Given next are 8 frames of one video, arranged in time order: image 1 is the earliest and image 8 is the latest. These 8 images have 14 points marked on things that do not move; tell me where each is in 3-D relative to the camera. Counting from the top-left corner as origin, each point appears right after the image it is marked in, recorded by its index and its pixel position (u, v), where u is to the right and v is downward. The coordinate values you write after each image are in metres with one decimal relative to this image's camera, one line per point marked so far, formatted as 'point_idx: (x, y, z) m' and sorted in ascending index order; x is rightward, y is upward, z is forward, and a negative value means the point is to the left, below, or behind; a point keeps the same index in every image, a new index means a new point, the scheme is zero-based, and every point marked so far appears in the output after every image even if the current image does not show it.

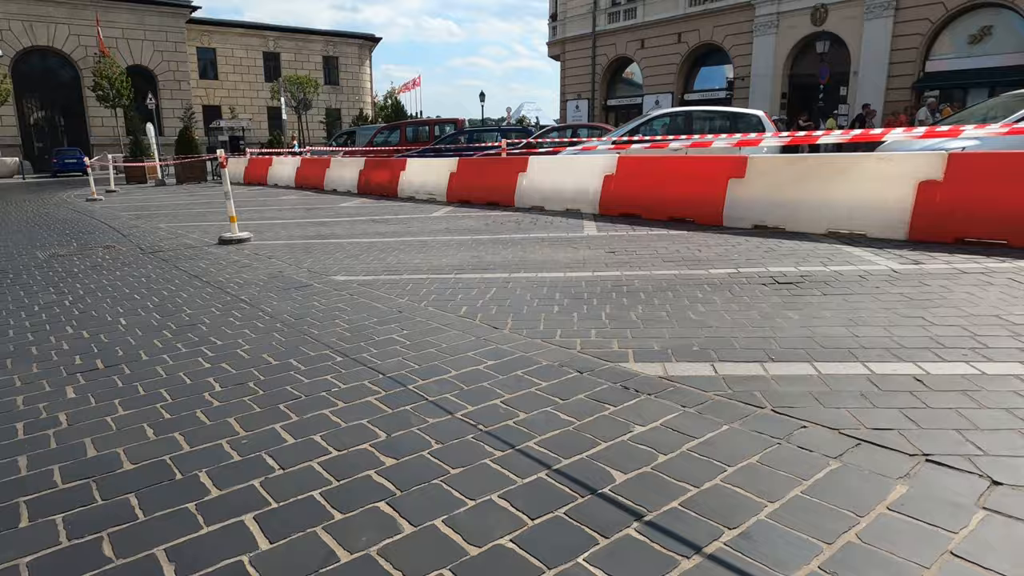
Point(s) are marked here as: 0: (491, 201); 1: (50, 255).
0: (-0.4, +1.7, +13.0) m
1: (-6.2, +0.4, +8.8) m
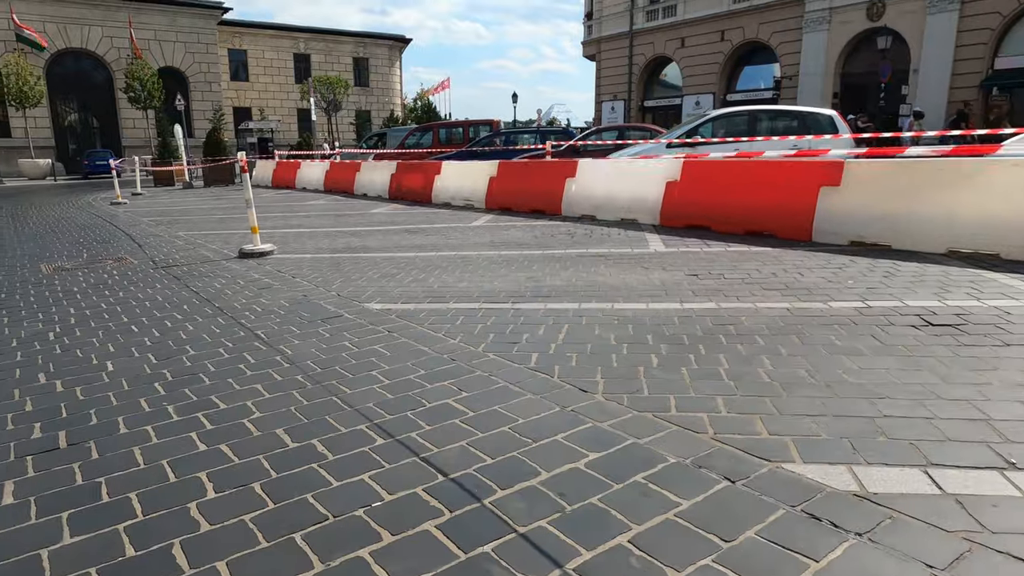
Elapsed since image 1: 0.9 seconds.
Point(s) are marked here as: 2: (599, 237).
0: (+0.4, +1.4, +11.9) m
1: (-5.6, +0.2, +7.9) m
2: (+1.1, +0.7, +8.5) m
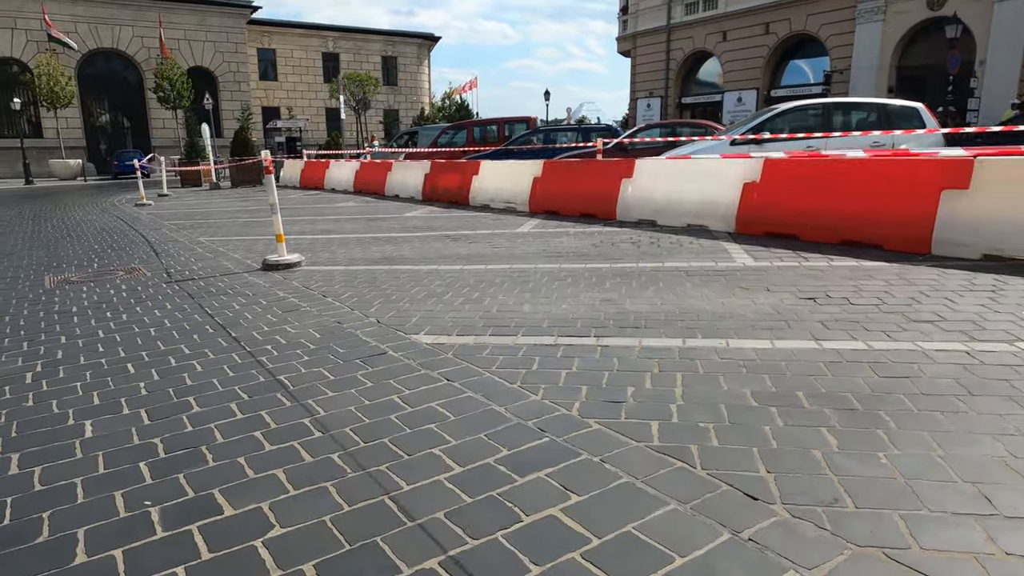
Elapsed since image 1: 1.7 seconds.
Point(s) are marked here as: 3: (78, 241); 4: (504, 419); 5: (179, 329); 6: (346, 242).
0: (+1.2, +1.2, +10.8) m
1: (-4.9, +0.1, +7.1) m
2: (+1.8, +0.5, +7.4) m
3: (-7.0, +0.8, +10.6) m
4: (0.0, -0.6, +3.0) m
5: (-2.4, -0.3, +4.8) m
6: (-2.3, +0.6, +9.0) m
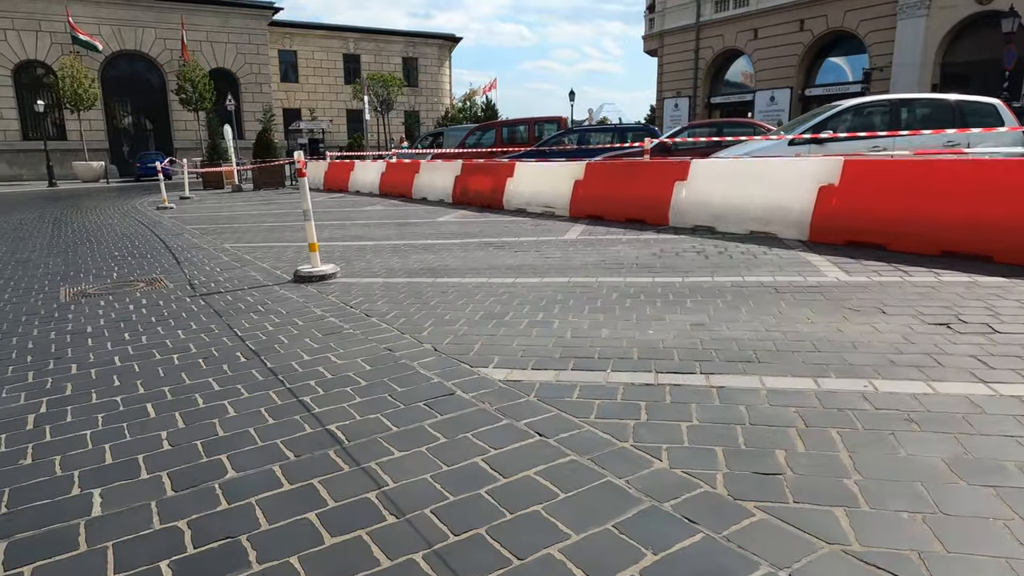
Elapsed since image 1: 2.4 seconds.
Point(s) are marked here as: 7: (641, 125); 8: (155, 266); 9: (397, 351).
0: (+1.8, +1.1, +10.1) m
1: (-4.4, -0.1, +6.5) m
2: (+2.4, +0.3, +6.7) m
3: (-6.4, +0.6, +10.1) m
4: (+0.4, -0.7, +2.3) m
5: (-1.9, -0.4, +4.1) m
6: (-1.7, +0.5, +8.4) m
7: (+3.3, +4.2, +16.7) m
8: (-4.4, +0.3, +8.0) m
9: (-0.7, -0.4, +4.1) m
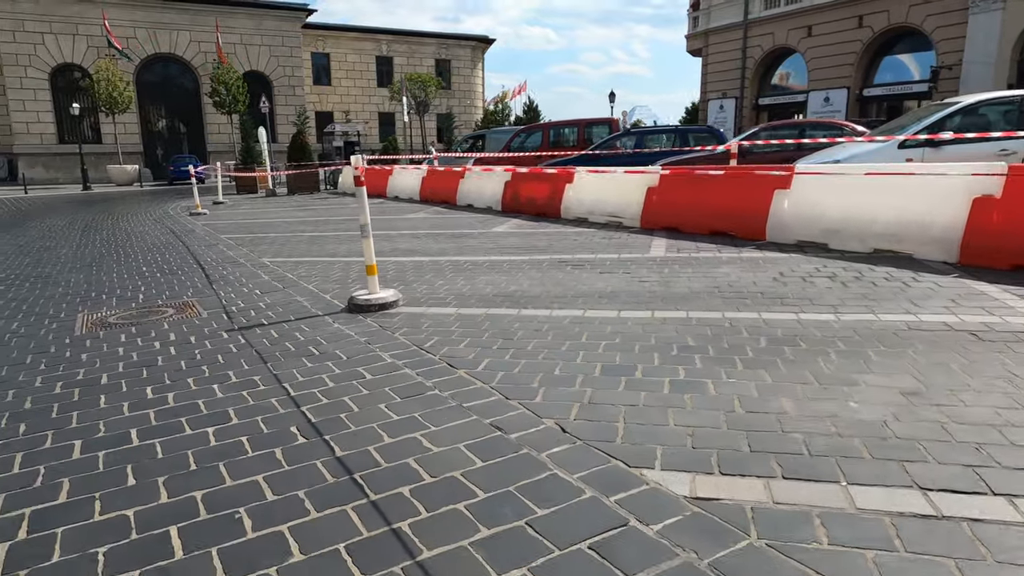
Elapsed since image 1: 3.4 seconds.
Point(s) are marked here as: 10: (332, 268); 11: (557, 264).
0: (+2.8, +0.8, +8.9) m
1: (-3.6, -0.3, +5.5) m
2: (+3.2, 0.0, +5.5) m
3: (-5.4, +0.4, +9.2) m
4: (+1.1, -1.0, +1.1) m
5: (-1.2, -0.7, +3.1) m
6: (-0.8, +0.2, +7.3) m
7: (+4.5, +3.8, +15.4) m
8: (-3.5, 0.0, +7.0) m
9: (0.0, -0.7, +2.9) m
10: (-2.2, +0.2, +7.8) m
11: (+0.5, +0.3, +7.3) m
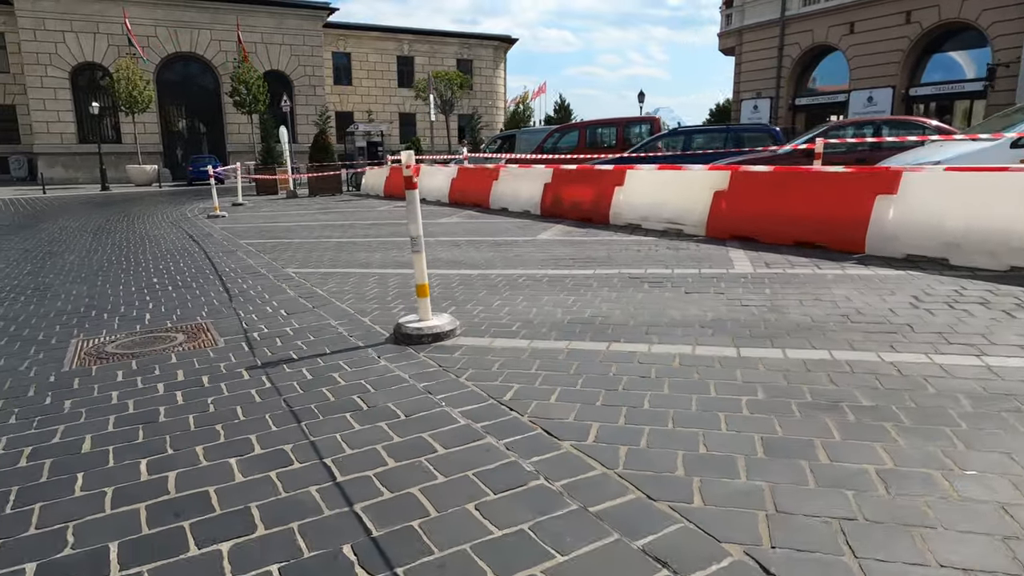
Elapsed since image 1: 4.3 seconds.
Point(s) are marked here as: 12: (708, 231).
0: (+3.5, +0.6, +7.8) m
1: (-3.0, -0.5, +4.6) m
2: (+3.8, -0.2, +4.3) m
3: (-4.7, +0.2, +8.2) m
4: (+1.5, -1.2, 0.0) m
5: (-0.7, -0.9, +2.0) m
6: (-0.2, 0.0, +6.3) m
7: (+5.4, +3.5, +14.3) m
8: (-2.9, -0.1, +6.1) m
9: (+0.5, -0.8, +1.9) m
10: (-1.5, +0.1, +6.8) m
11: (+1.1, +0.1, +6.3) m
12: (+2.7, +0.8, +9.1) m
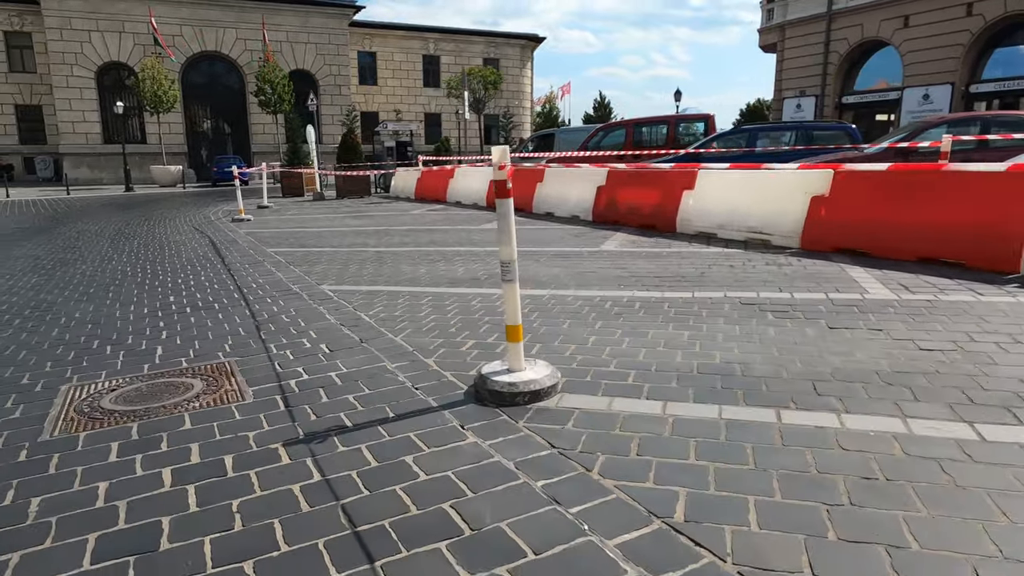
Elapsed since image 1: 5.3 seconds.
0: (+4.2, +0.3, +6.5) m
1: (-2.4, -0.7, +3.5) m
2: (+4.4, -0.4, +3.1) m
3: (-4.0, 0.0, +7.2) m
4: (+2.0, -1.4, -1.2) m
5: (-0.1, -1.1, +0.9) m
6: (+0.5, -0.2, +5.2) m
7: (+6.3, +3.3, +13.0) m
8: (-2.2, -0.3, +5.0) m
9: (+1.1, -1.0, +0.7) m
10: (-0.8, -0.1, +5.7) m
11: (+1.8, -0.2, +5.1) m
12: (+3.5, +0.5, +7.9) m
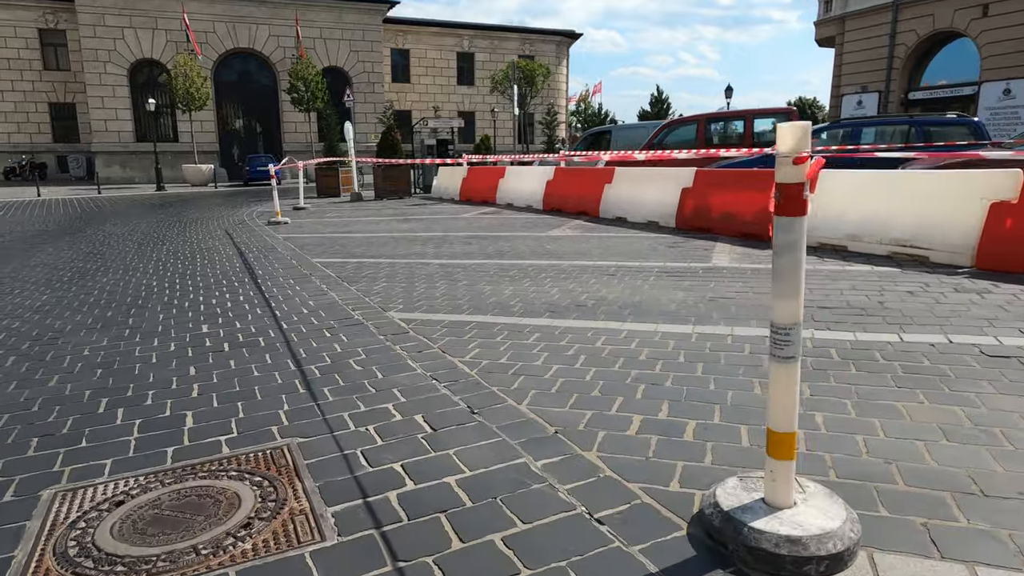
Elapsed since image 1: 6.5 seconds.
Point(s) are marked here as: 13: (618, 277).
0: (+5.1, 0.0, +5.0) m
1: (-1.5, -0.9, +2.2) m
2: (+5.2, -0.7, +1.5) m
3: (-3.0, -0.2, +6.0) m
4: (+2.7, -1.6, -2.7) m
5: (+0.6, -1.3, -0.5) m
6: (+1.4, -0.4, +3.7) m
7: (+7.5, +3.0, +11.3) m
8: (-1.3, -0.6, +3.7) m
9: (+1.8, -1.3, -0.7) m
10: (+0.1, -0.4, +4.3) m
11: (+2.7, -0.4, +3.6) m
12: (+4.5, +0.2, +6.3) m
13: (+1.1, +0.1, +6.5) m
